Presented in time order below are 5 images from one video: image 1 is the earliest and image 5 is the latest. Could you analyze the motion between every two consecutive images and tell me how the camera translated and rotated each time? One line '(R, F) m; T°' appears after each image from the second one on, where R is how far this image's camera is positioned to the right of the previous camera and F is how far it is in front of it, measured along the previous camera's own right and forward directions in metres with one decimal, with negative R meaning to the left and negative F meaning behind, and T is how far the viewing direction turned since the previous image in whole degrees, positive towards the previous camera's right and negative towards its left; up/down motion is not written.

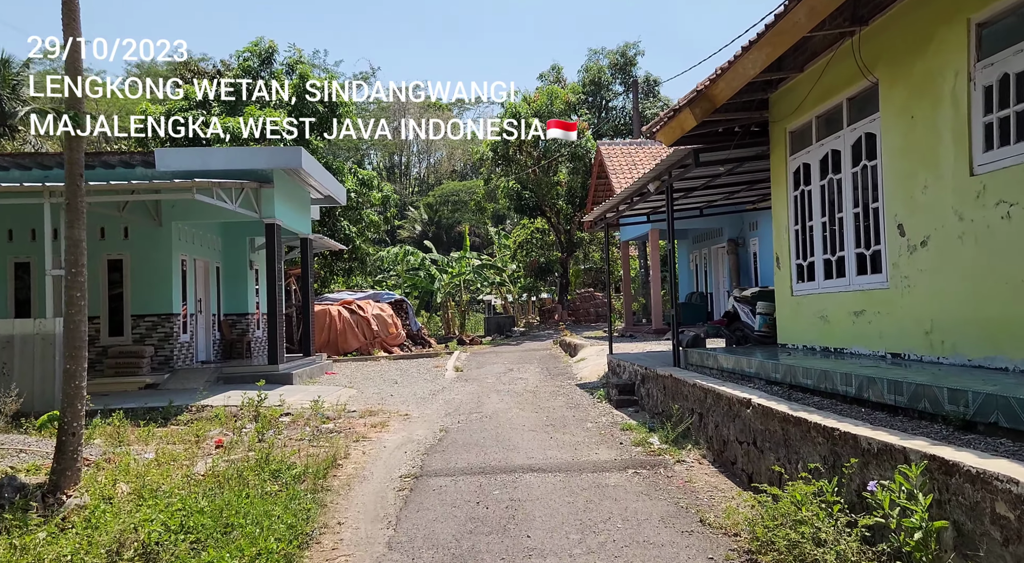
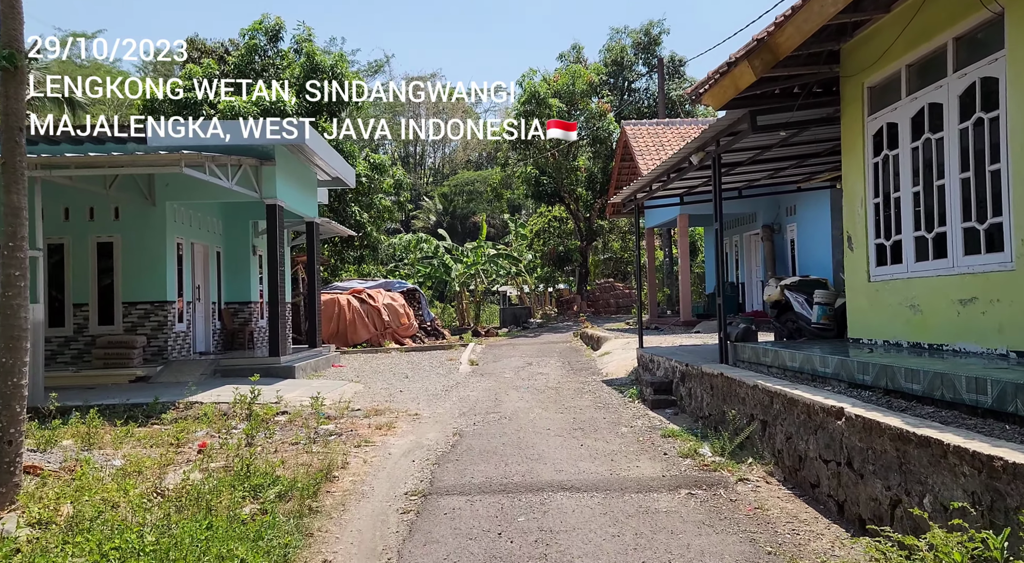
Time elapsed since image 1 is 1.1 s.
(-0.1, +1.2) m; -1°
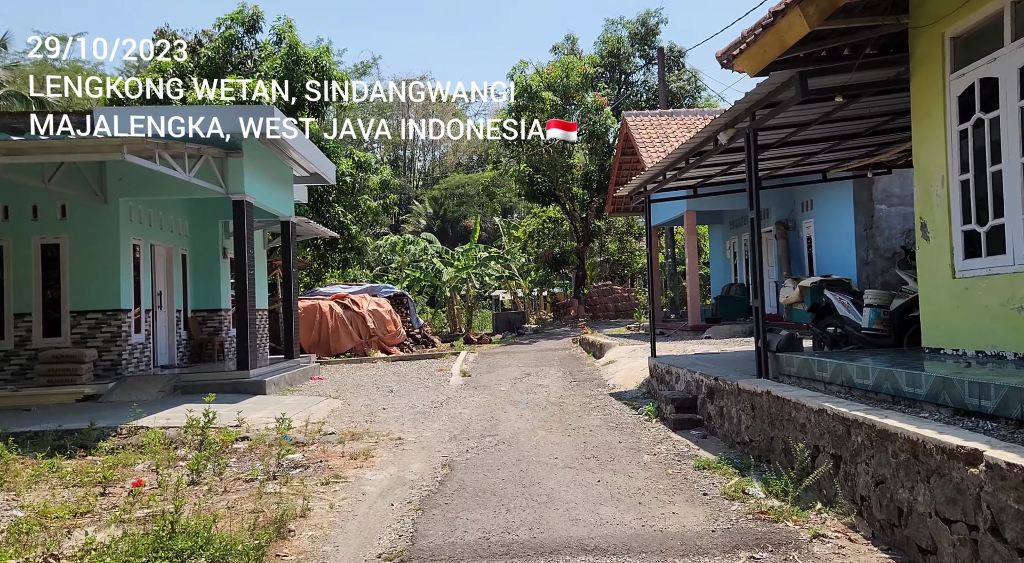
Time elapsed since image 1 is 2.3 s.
(-0.1, +1.4) m; +1°
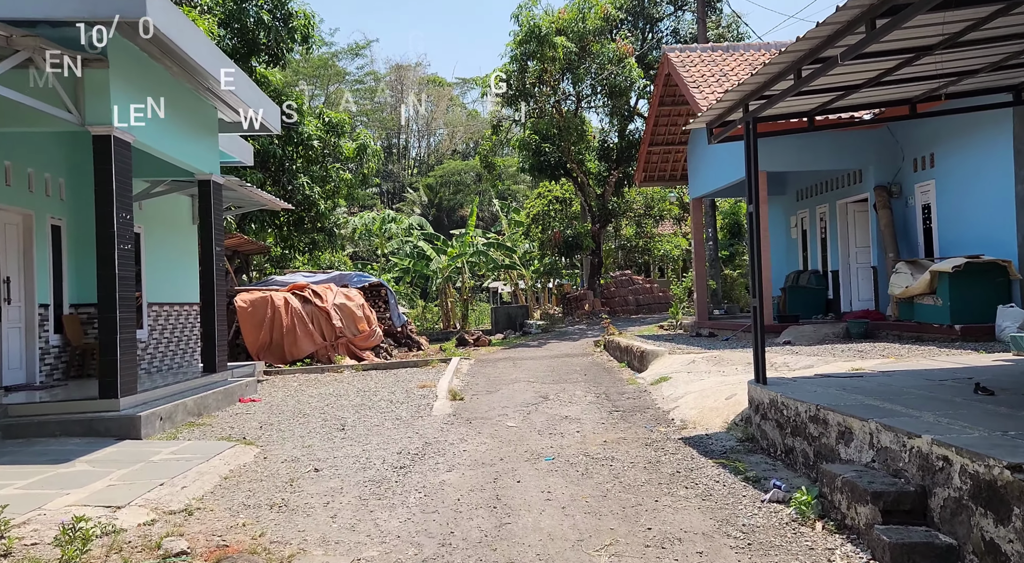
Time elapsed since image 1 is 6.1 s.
(-0.1, +4.6) m; 0°
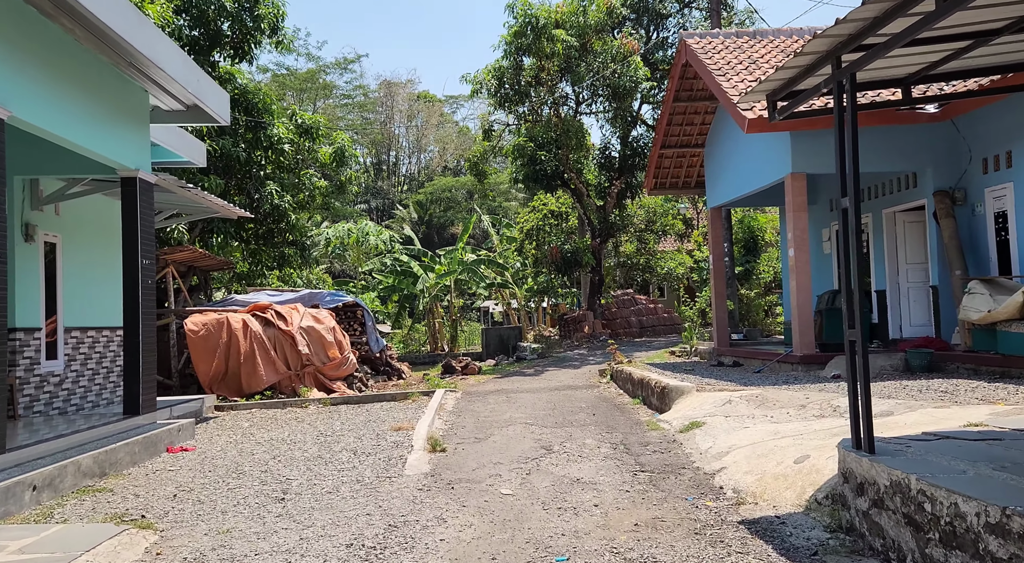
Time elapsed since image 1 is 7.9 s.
(0.0, +2.1) m; +1°
